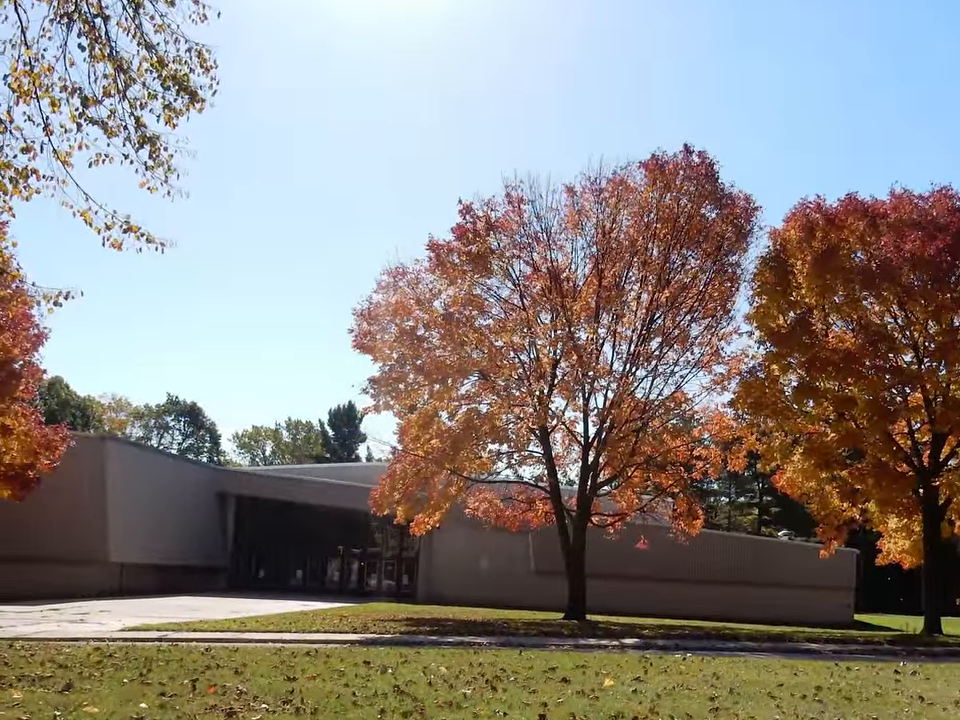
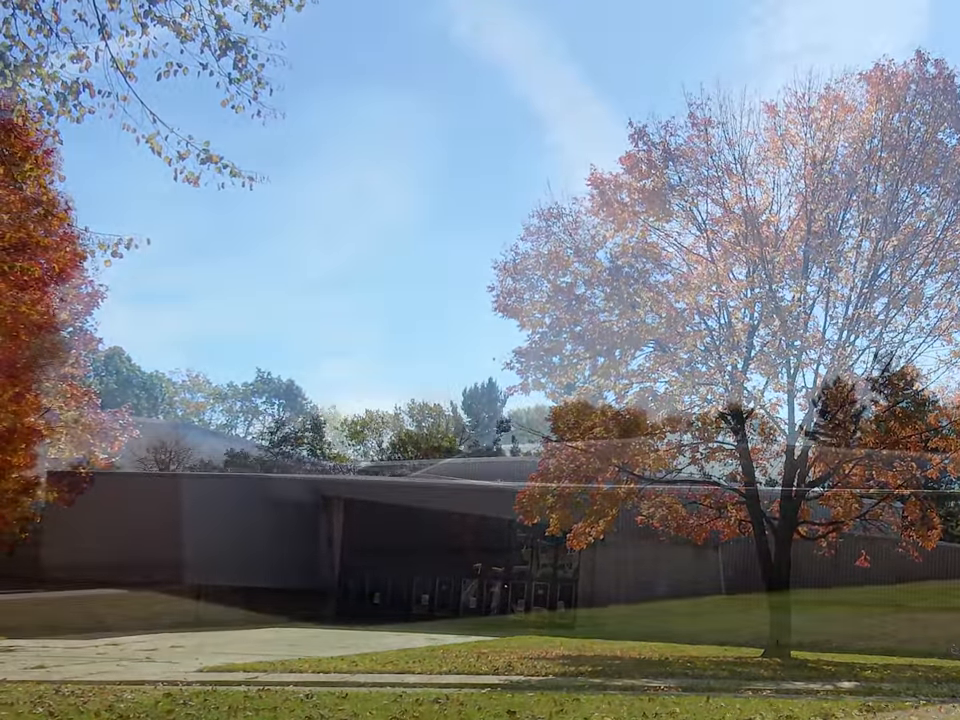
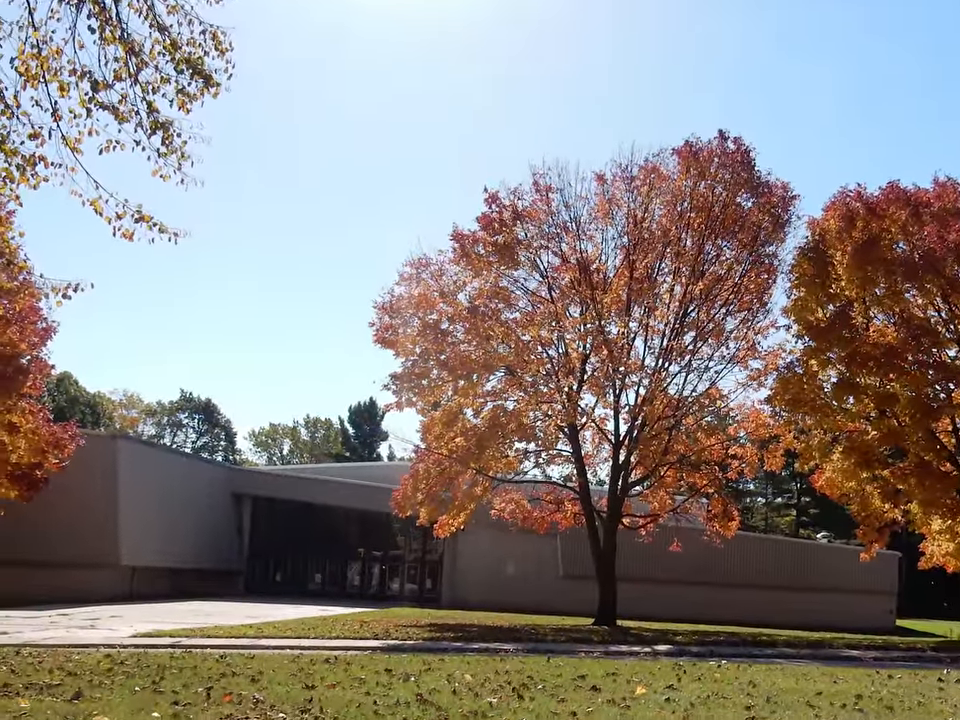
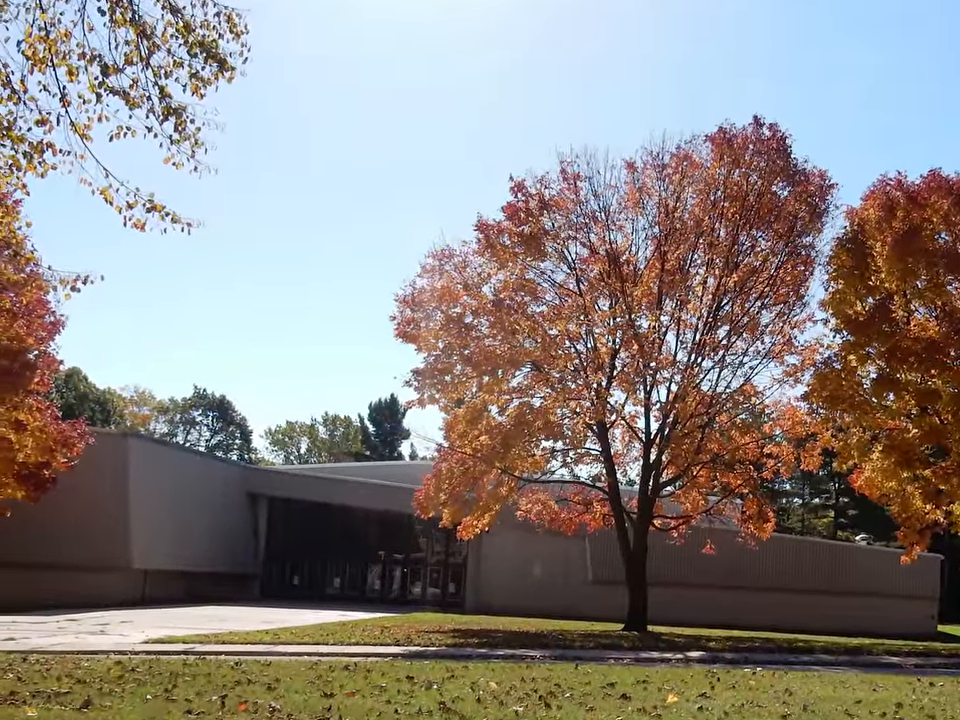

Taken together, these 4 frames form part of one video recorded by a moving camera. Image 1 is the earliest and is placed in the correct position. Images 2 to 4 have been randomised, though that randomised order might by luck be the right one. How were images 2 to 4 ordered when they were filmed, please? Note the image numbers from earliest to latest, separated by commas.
3, 4, 2
